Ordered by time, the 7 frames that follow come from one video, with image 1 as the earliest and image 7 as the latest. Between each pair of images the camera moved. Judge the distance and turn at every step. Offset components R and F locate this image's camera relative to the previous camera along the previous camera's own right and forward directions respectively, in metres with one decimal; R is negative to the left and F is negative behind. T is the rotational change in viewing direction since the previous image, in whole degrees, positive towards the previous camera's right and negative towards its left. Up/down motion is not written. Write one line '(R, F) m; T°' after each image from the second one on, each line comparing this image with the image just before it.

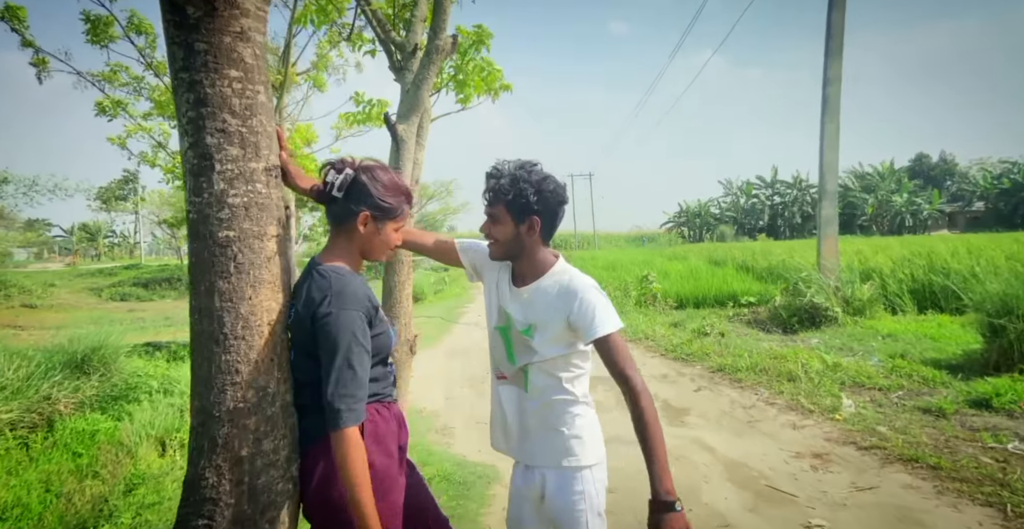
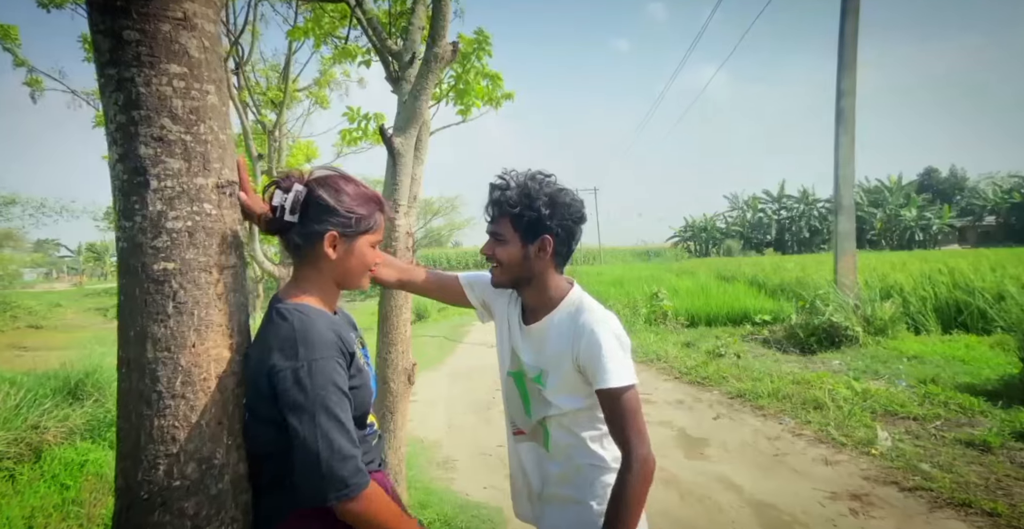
(0.0, +0.4) m; -1°
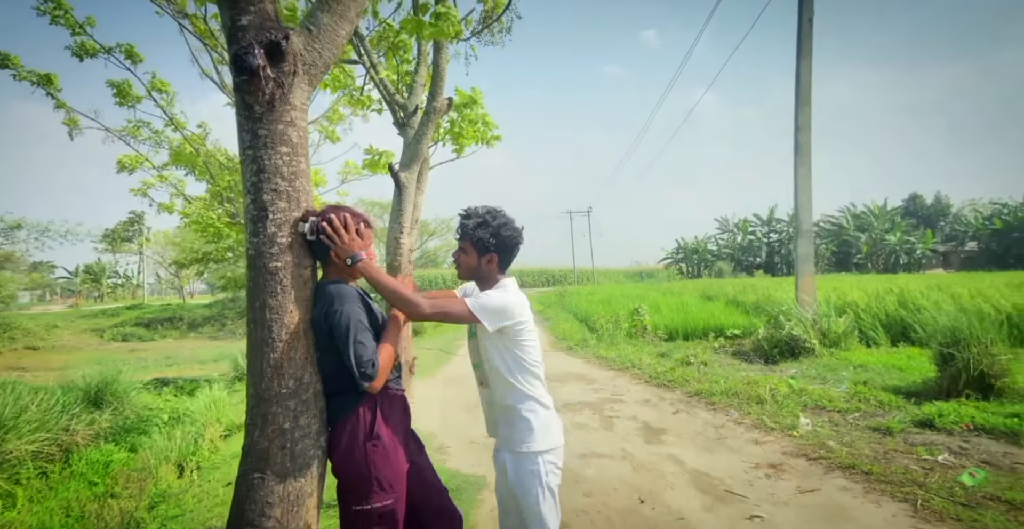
(+0.1, -1.0) m; 0°
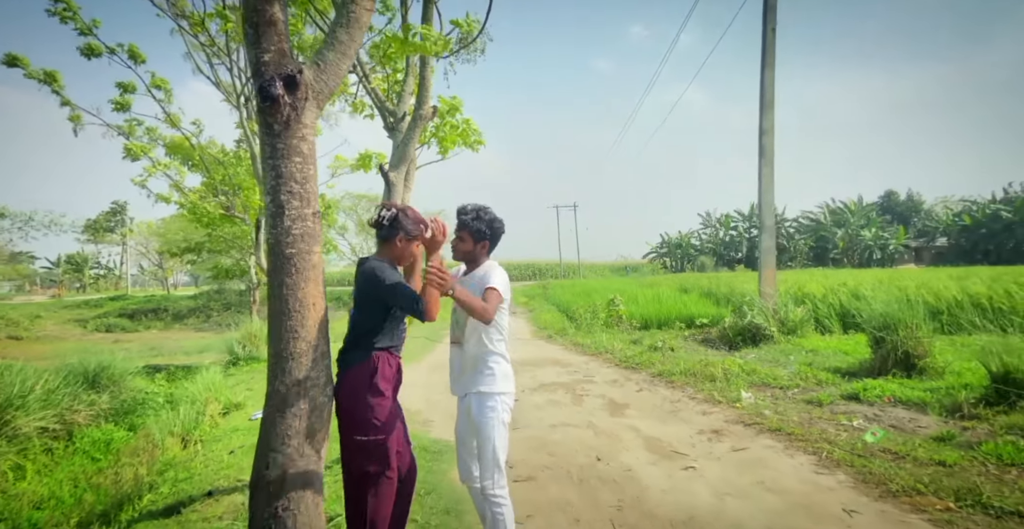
(+0.1, -0.7) m; +1°
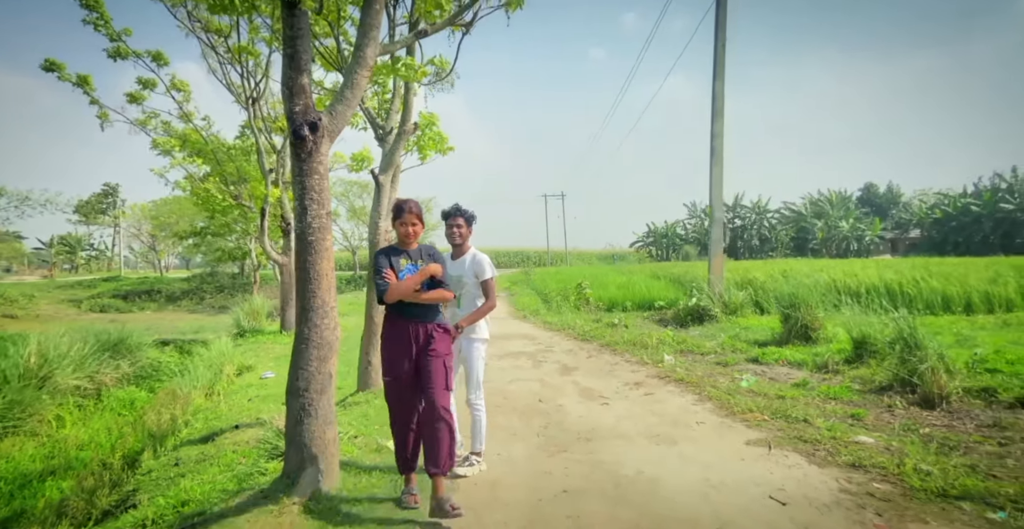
(+0.3, -1.5) m; +1°
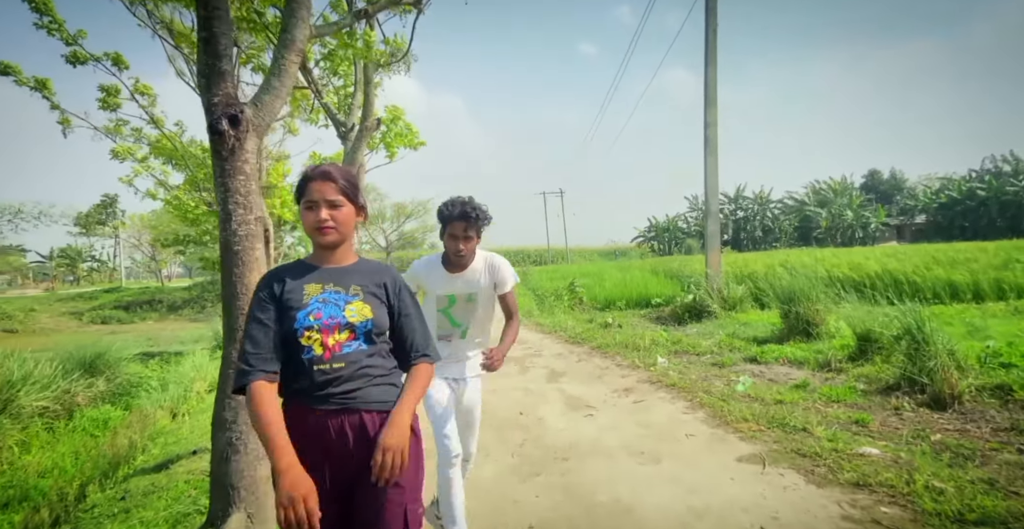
(+0.3, +0.5) m; 0°
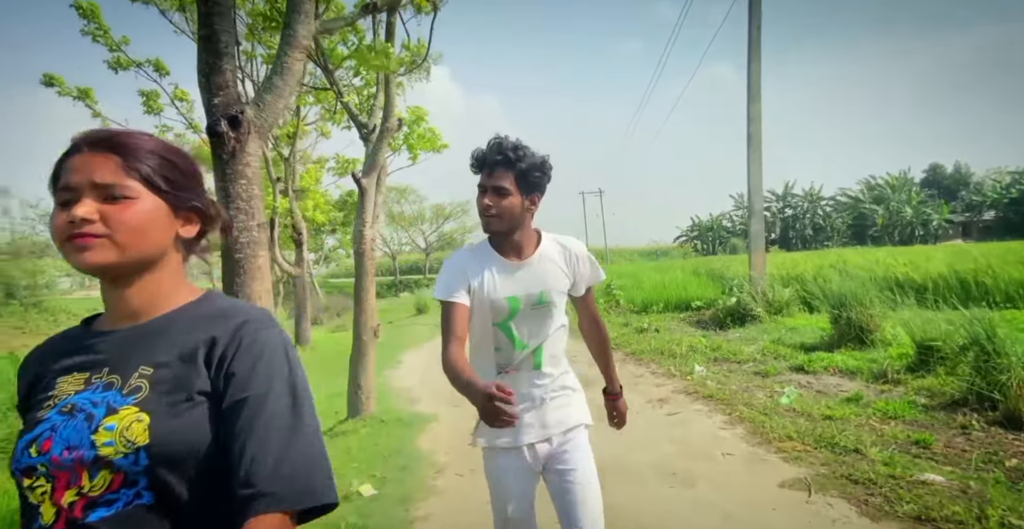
(+0.2, +0.3) m; -4°
